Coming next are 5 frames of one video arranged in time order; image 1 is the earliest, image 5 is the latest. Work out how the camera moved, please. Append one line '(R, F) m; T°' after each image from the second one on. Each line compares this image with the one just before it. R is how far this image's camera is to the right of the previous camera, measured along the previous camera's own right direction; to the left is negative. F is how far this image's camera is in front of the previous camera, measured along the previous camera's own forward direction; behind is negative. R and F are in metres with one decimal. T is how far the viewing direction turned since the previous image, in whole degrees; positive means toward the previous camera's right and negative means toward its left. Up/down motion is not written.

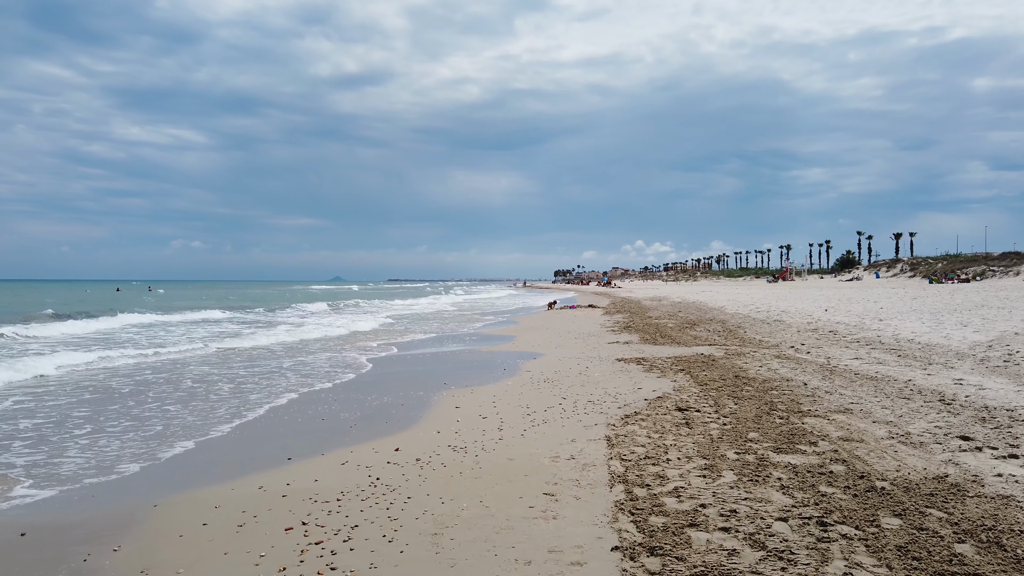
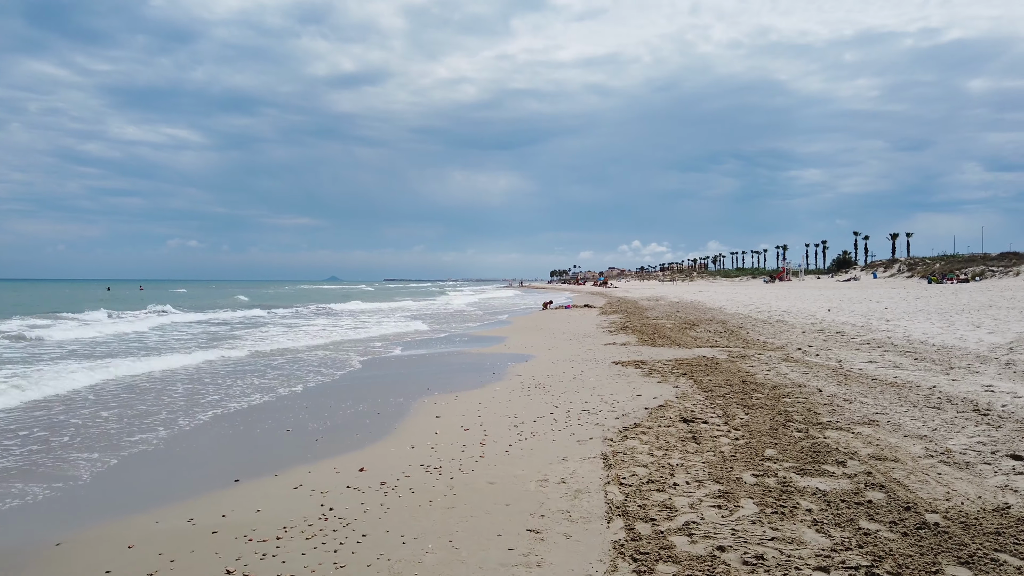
(+0.2, +0.9) m; 0°
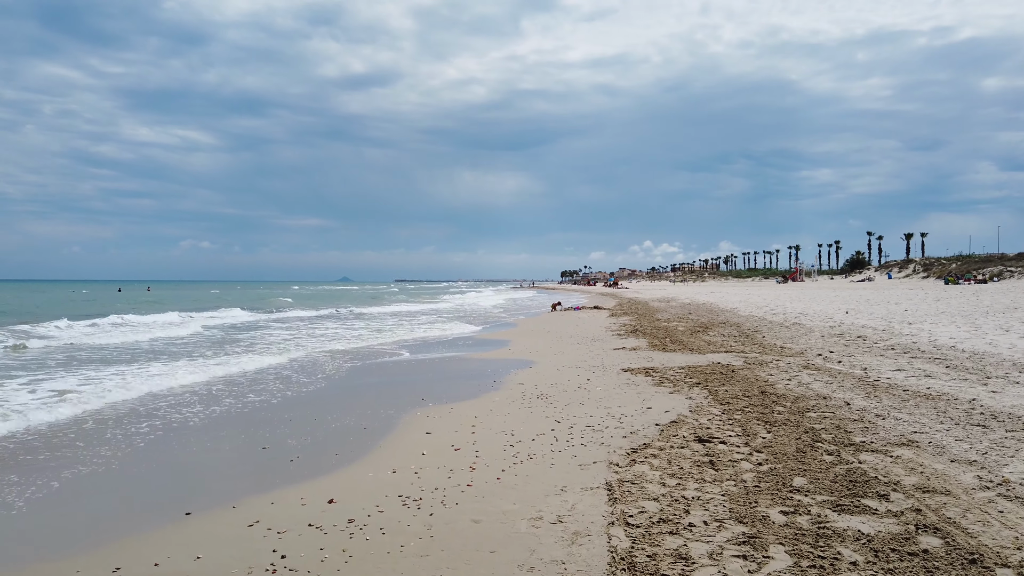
(+0.2, +0.7) m; -1°
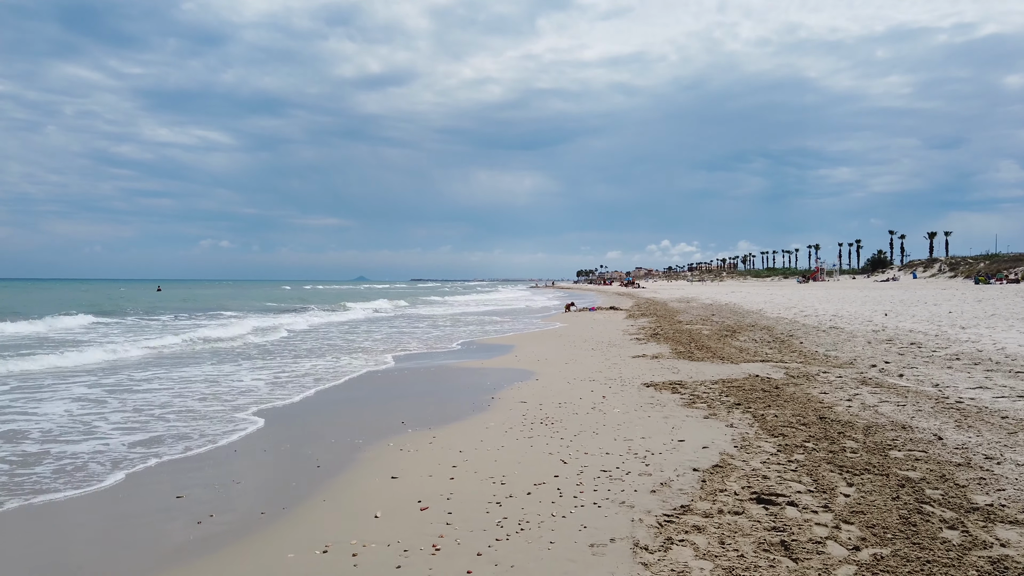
(+0.3, +1.7) m; -2°
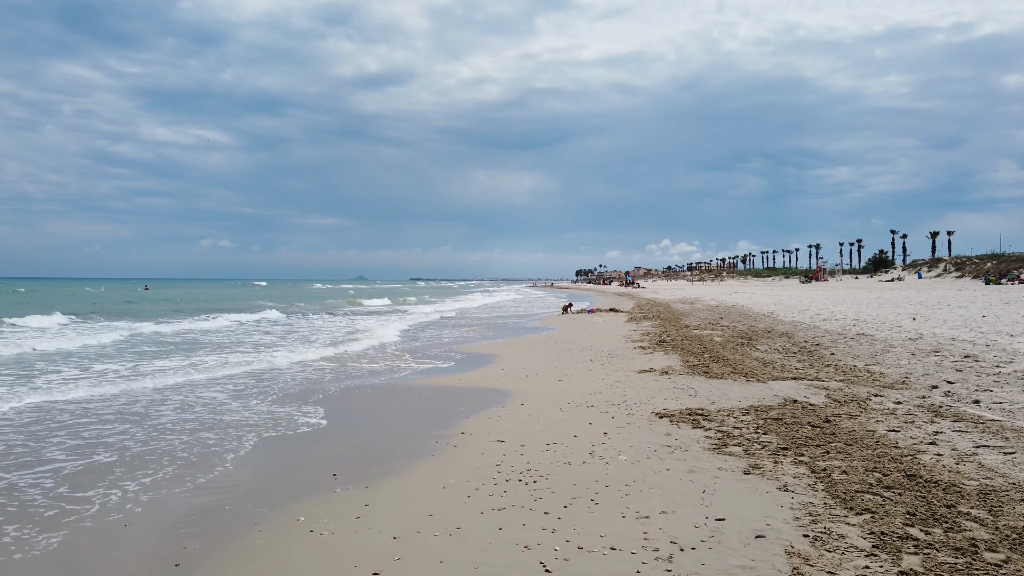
(+0.4, +2.1) m; 0°
